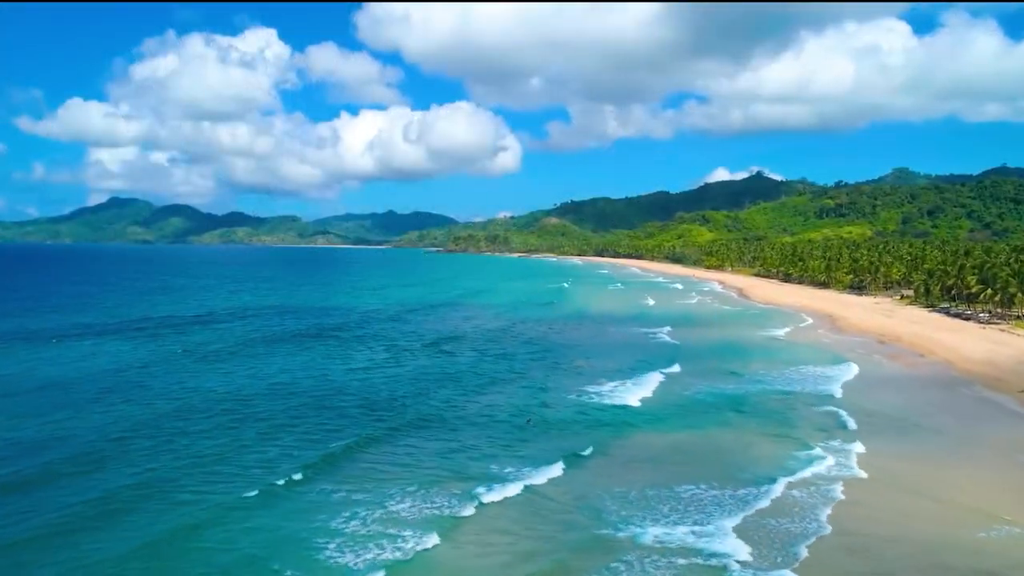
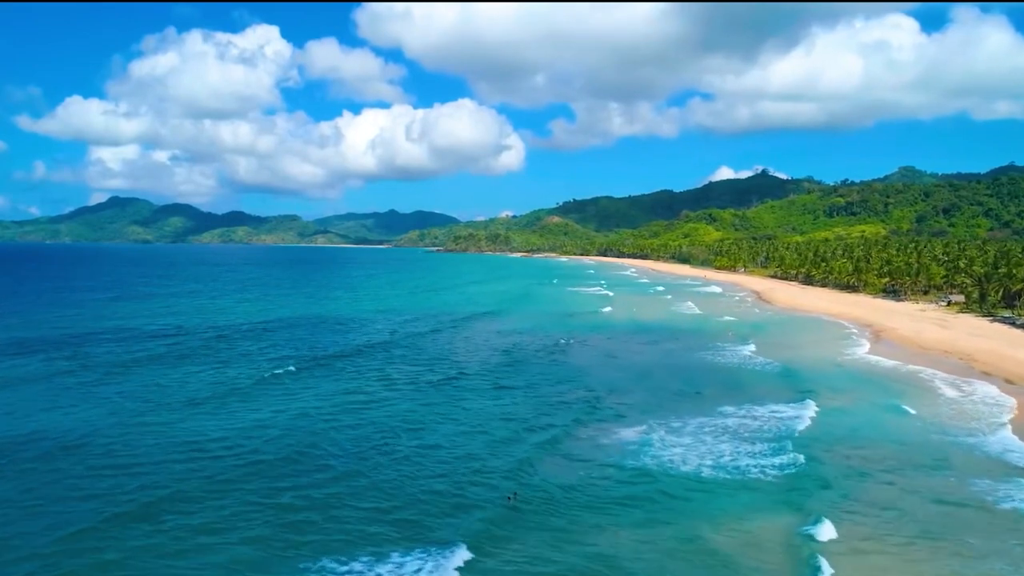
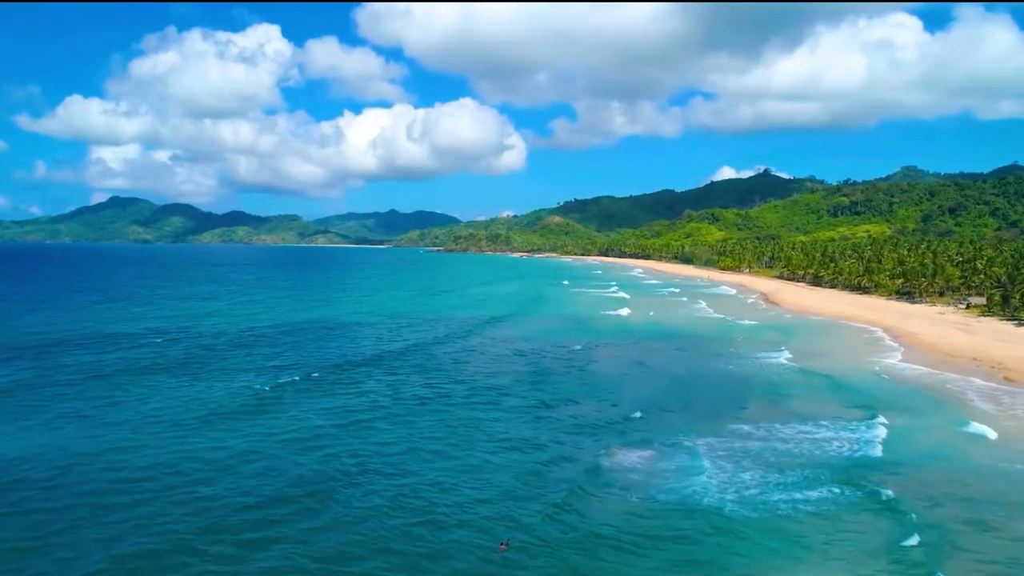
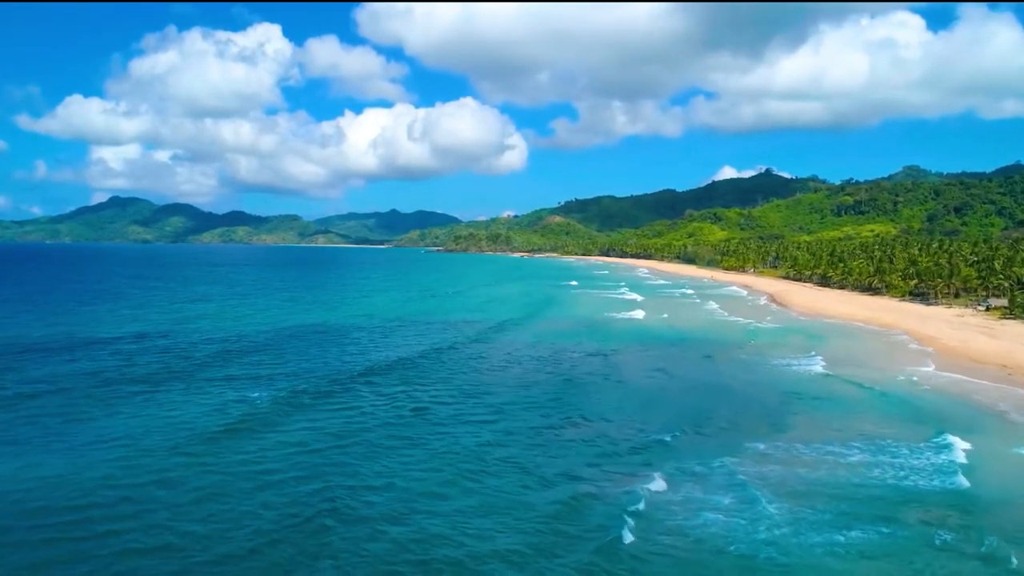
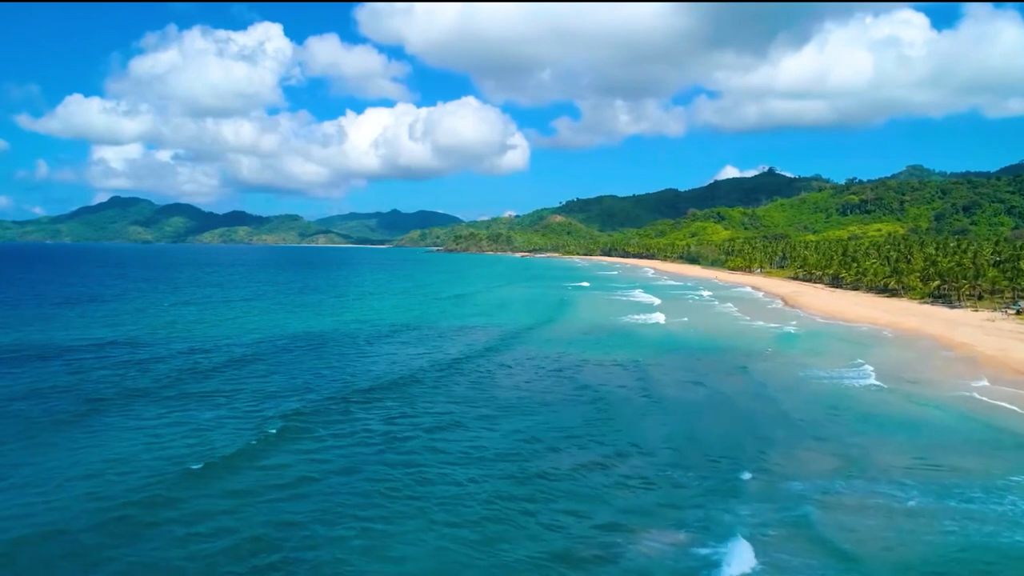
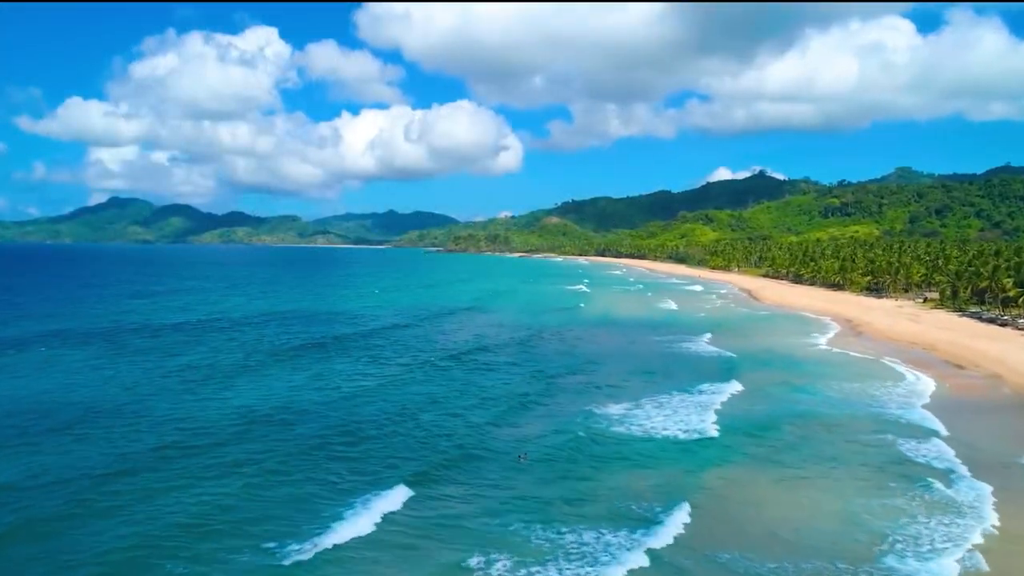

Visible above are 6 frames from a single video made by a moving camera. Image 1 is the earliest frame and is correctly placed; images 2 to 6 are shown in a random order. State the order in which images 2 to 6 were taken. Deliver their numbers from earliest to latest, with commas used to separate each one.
6, 2, 3, 4, 5
